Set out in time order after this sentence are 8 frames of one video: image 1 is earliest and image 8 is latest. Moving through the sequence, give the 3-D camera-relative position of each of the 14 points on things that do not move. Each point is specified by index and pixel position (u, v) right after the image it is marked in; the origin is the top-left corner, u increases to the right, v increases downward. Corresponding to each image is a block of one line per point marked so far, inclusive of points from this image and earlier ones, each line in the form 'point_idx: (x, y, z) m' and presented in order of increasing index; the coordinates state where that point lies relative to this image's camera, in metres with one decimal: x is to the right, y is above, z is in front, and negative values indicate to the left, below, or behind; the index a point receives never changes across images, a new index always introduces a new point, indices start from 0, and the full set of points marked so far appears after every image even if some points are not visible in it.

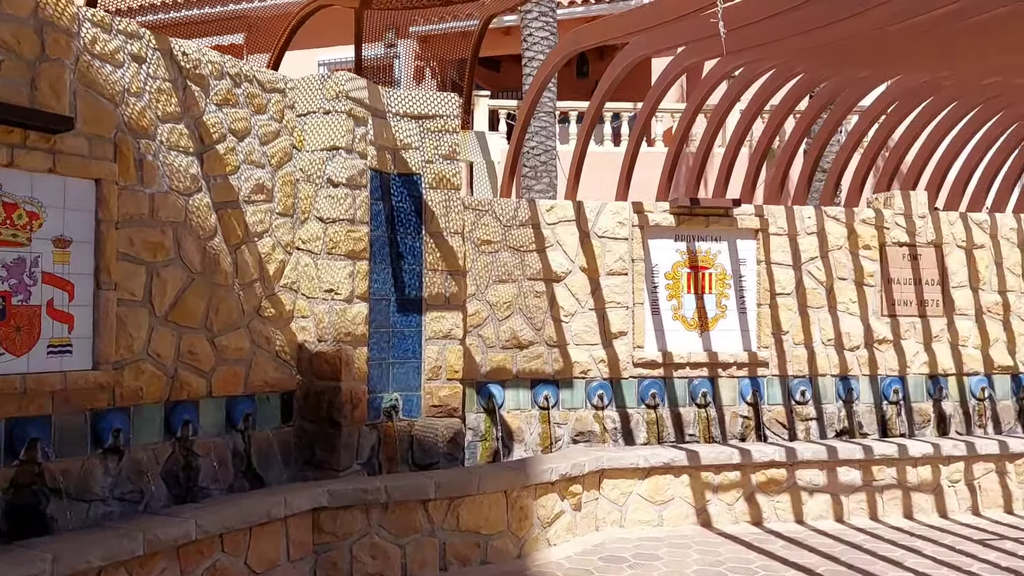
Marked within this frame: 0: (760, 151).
0: (+2.3, +1.2, +7.5) m
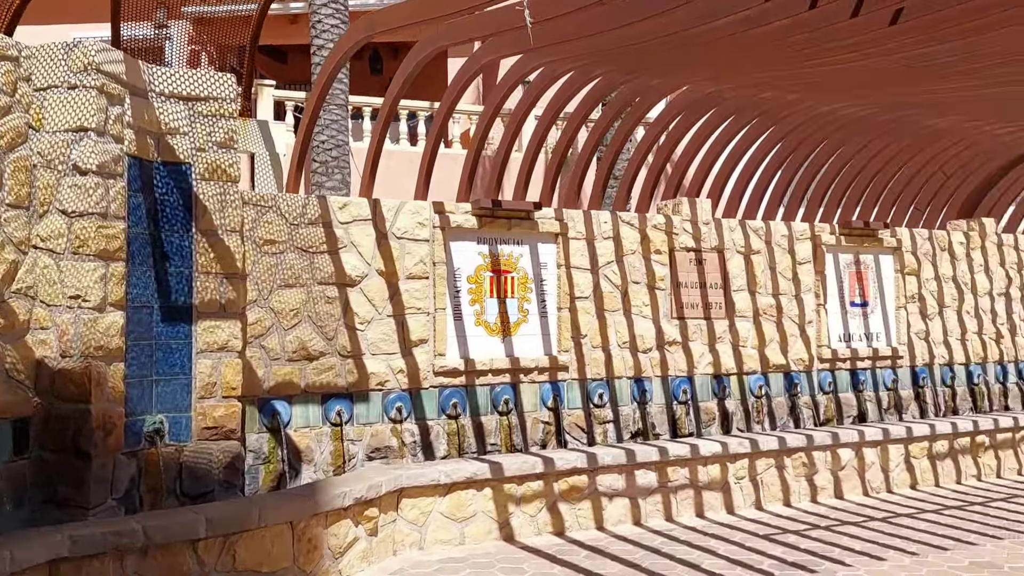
0: (+0.4, +1.1, +7.4) m
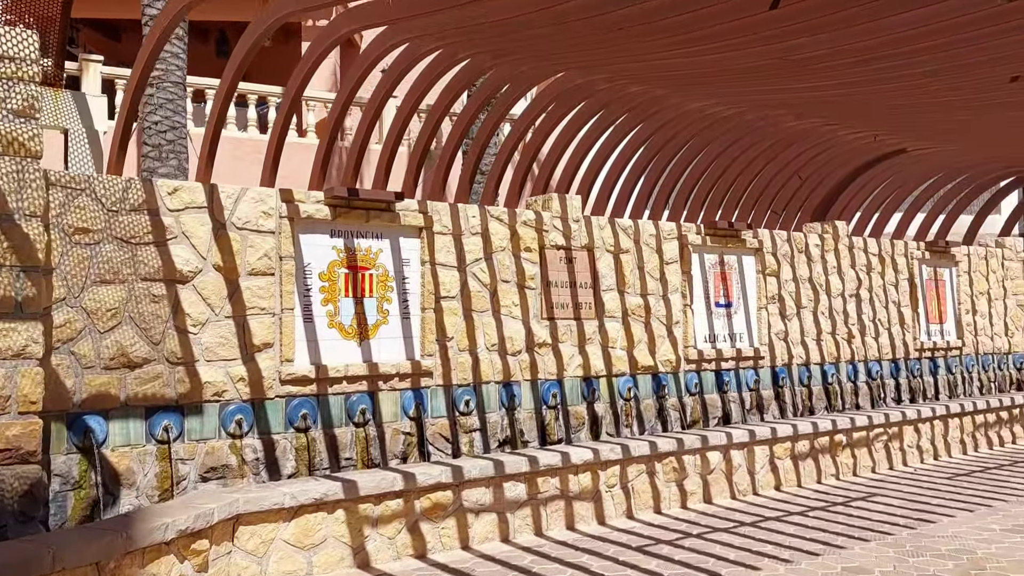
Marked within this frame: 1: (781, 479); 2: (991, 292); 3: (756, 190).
0: (-0.8, +1.1, +6.8) m
1: (+2.5, -1.8, +7.6) m
2: (+6.2, 0.0, +10.6) m
3: (+2.8, +1.1, +9.3) m
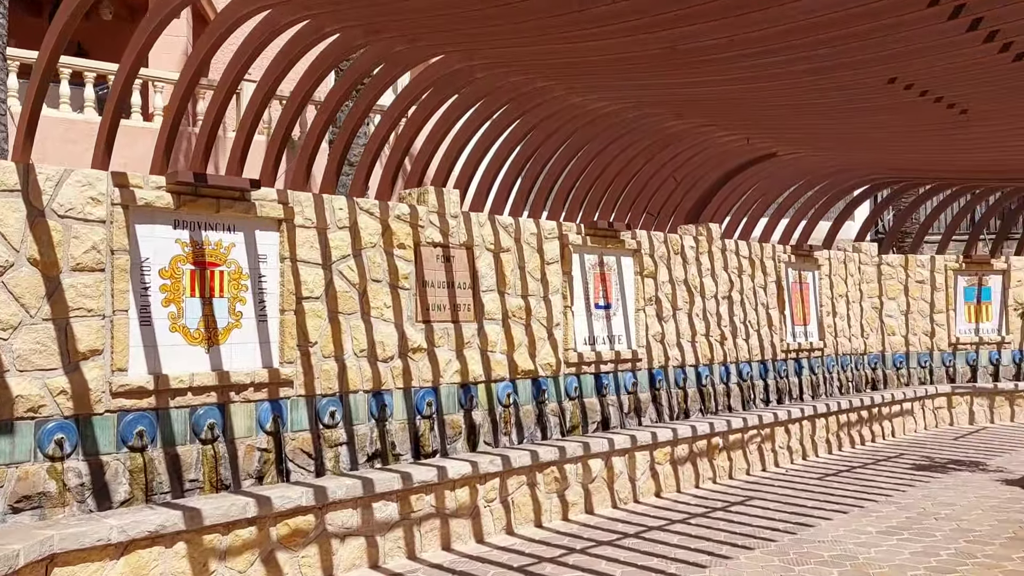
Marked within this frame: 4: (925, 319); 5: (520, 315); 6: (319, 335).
0: (-1.8, +1.1, +6.1) m
1: (+1.4, -1.8, +7.4) m
2: (+4.5, -0.1, +10.9) m
3: (+1.4, +1.1, +9.1) m
4: (+5.9, -0.4, +11.6) m
5: (+0.1, -0.3, +7.5) m
6: (-1.5, -0.4, +6.2) m
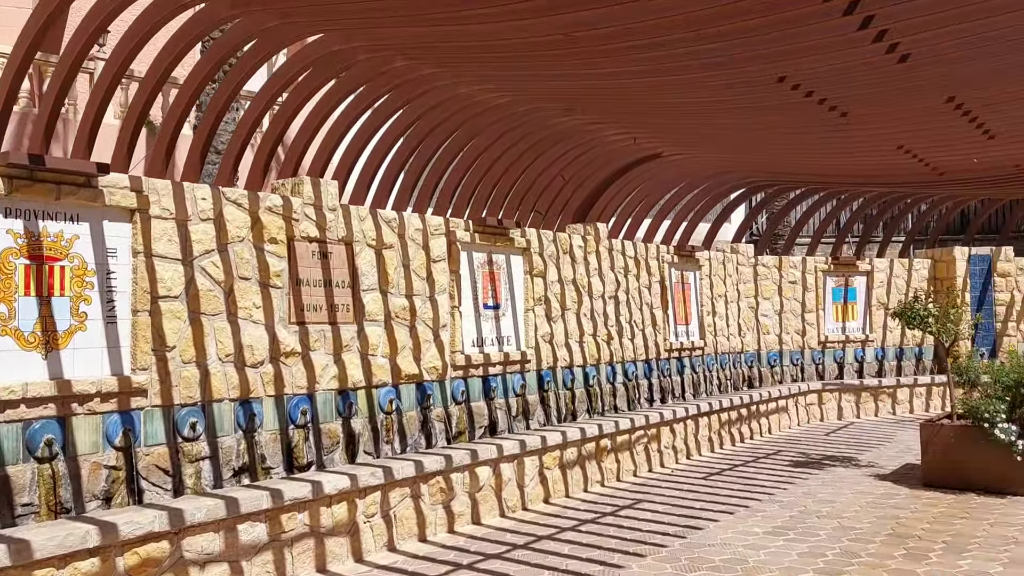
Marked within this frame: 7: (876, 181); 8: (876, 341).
0: (-2.6, +1.2, +5.4) m
1: (+0.3, -1.8, +7.2) m
2: (+3.0, -0.1, +11.1) m
3: (+0.1, +1.1, +8.9) m
4: (+4.2, -0.5, +12.0) m
5: (-1.0, -0.2, +7.1) m
6: (-2.3, -0.3, +5.5) m
7: (+4.6, +1.4, +10.2) m
8: (+5.7, -0.8, +12.6) m
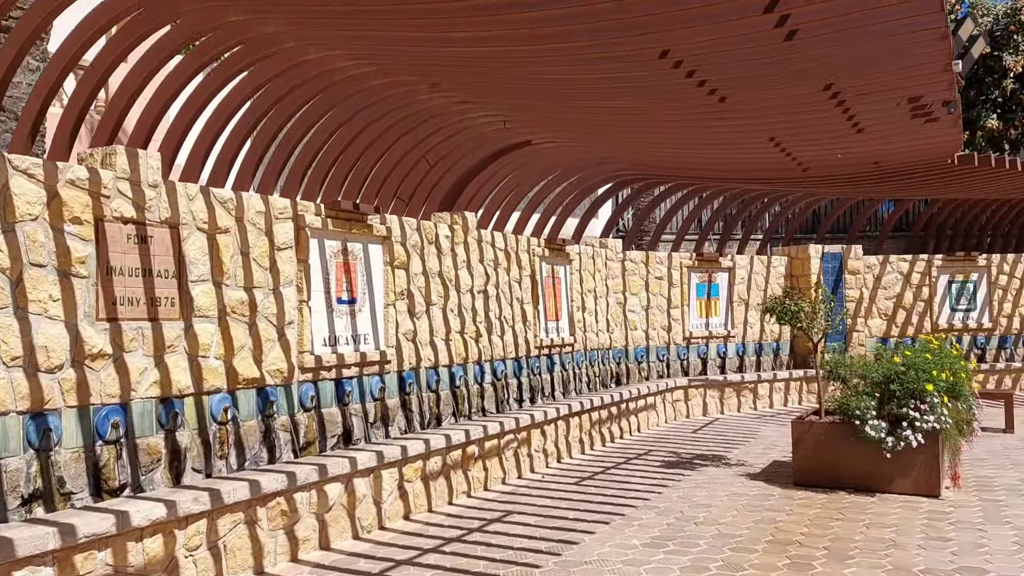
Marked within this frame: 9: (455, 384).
0: (-3.4, +1.2, +4.3) m
1: (-0.8, -1.8, +6.5) m
2: (+1.1, 0.0, +10.8) m
3: (-1.3, +1.2, +8.1) m
4: (+2.2, -0.4, +11.9) m
5: (-2.1, -0.2, +6.2) m
6: (-3.1, -0.3, +4.4) m
7: (+2.9, +1.4, +10.1) m
8: (+3.6, -0.8, +12.7) m
9: (-0.6, -1.0, +8.4) m
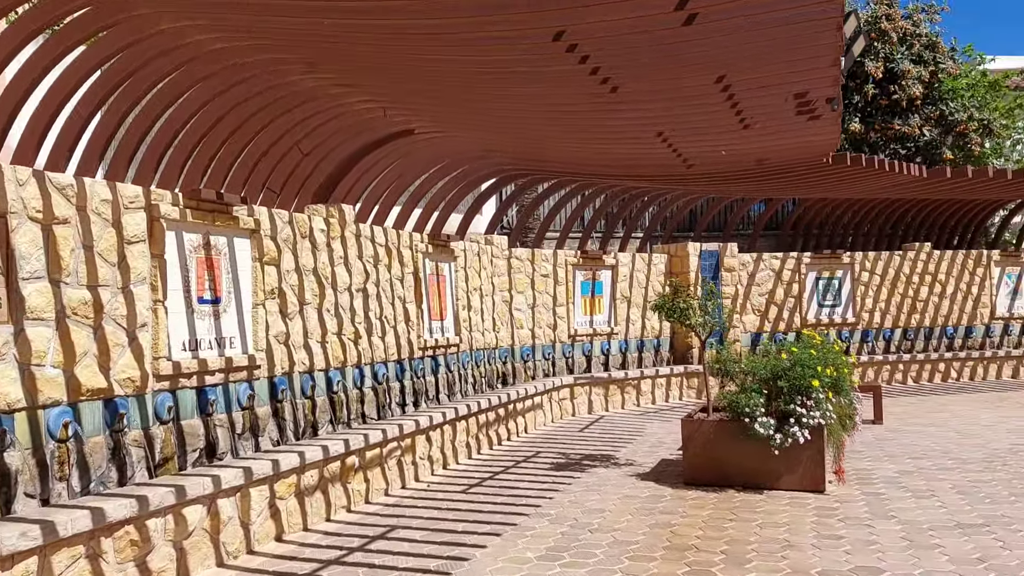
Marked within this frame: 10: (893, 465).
0: (-3.9, +1.2, +3.3) m
1: (-1.7, -1.7, +6.0) m
2: (-0.4, 0.0, +10.5) m
3: (-2.4, +1.2, +7.5) m
4: (+0.5, -0.3, +11.7) m
5: (-2.9, -0.2, +5.4) m
6: (-3.7, -0.3, +3.6) m
7: (+1.4, +1.4, +10.1) m
8: (+1.7, -0.7, +12.7) m
9: (-1.7, -1.0, +7.8) m
10: (+3.4, -1.6, +7.3) m
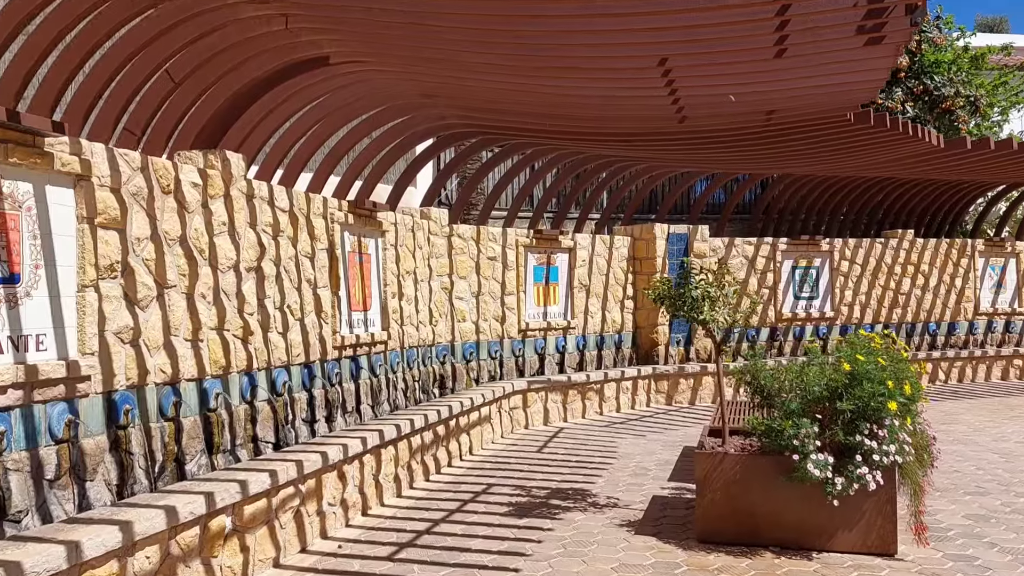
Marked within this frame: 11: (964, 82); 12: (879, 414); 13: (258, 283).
0: (-3.9, +1.4, +1.0) m
1: (-1.9, -1.6, +3.8) m
2: (-1.0, +0.2, +8.5) m
3: (-2.8, +1.4, +5.3) m
4: (-0.2, -0.2, +9.8) m
5: (-3.1, 0.0, +3.2) m
6: (-3.7, -0.1, +1.3) m
7: (+0.9, +1.6, +8.2) m
8: (+0.9, -0.5, +10.9) m
9: (-2.1, -0.8, +5.7) m
10: (+3.1, -1.5, +5.6) m
11: (+7.9, +3.6, +14.1) m
12: (+2.0, -0.7, +4.5) m
13: (-2.0, 0.0, +6.2) m
